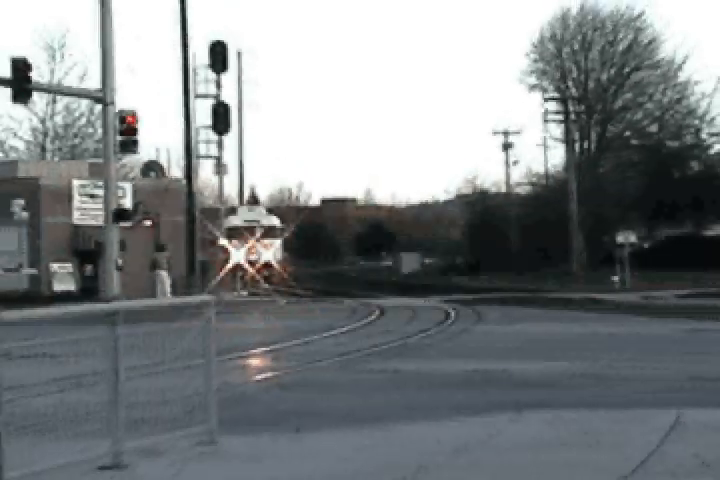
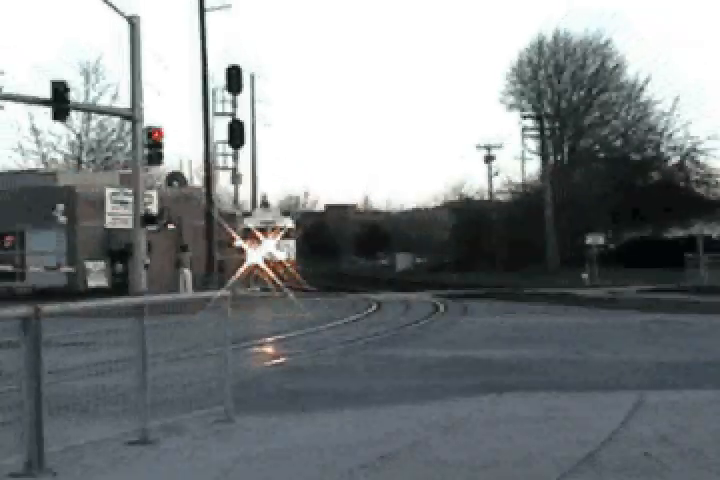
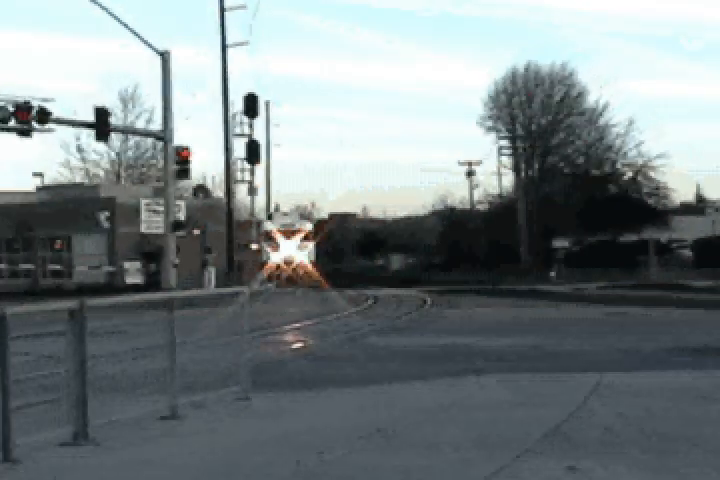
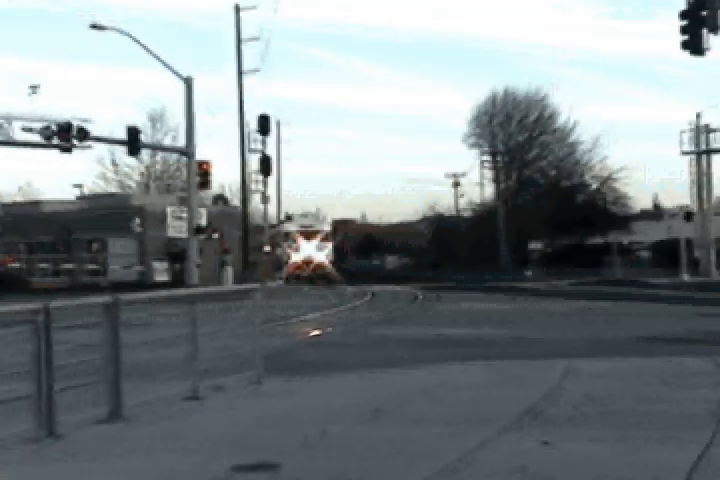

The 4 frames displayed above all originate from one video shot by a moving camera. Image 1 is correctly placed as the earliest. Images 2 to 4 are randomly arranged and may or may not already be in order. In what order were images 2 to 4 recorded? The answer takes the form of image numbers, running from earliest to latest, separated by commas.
2, 3, 4
